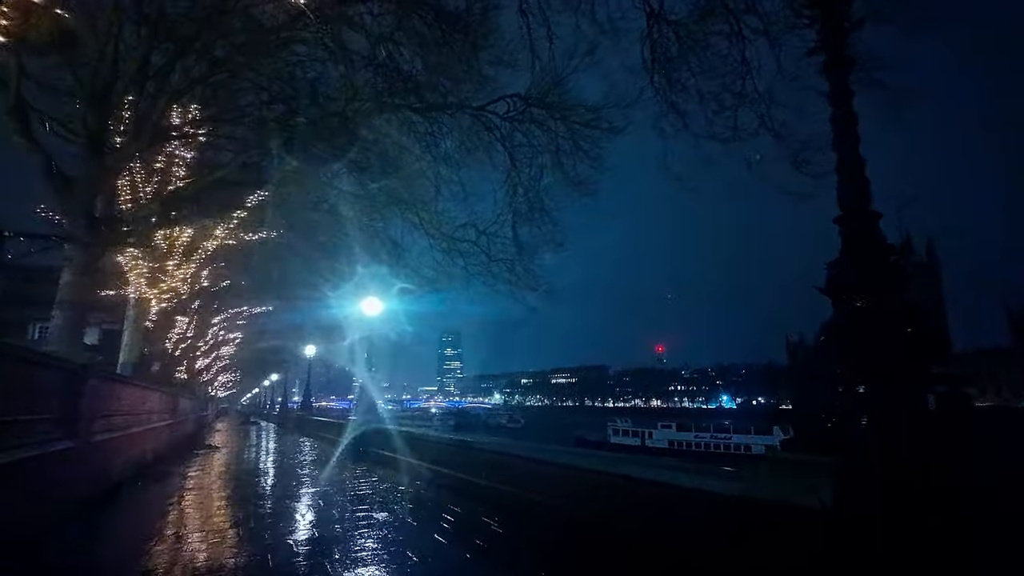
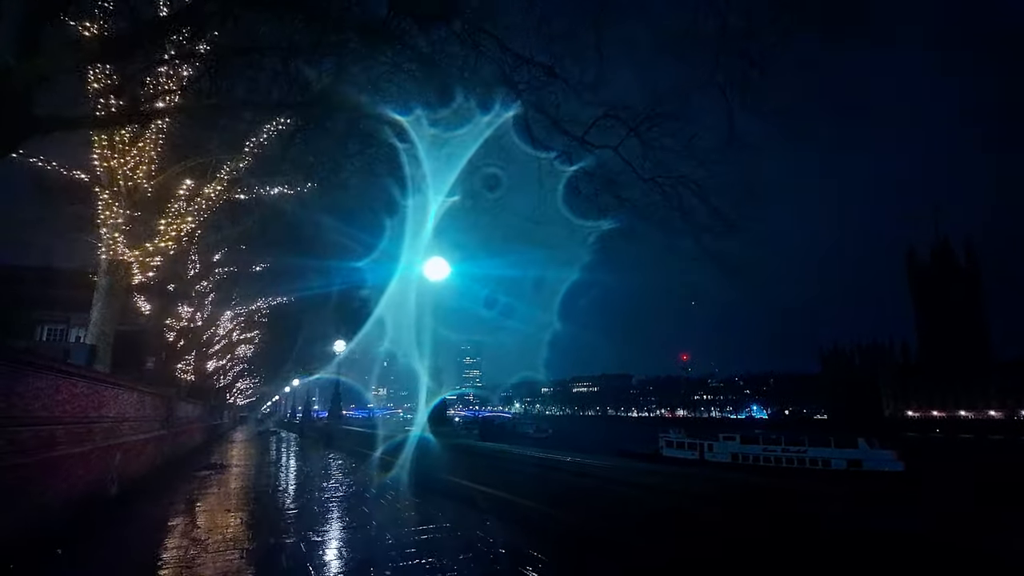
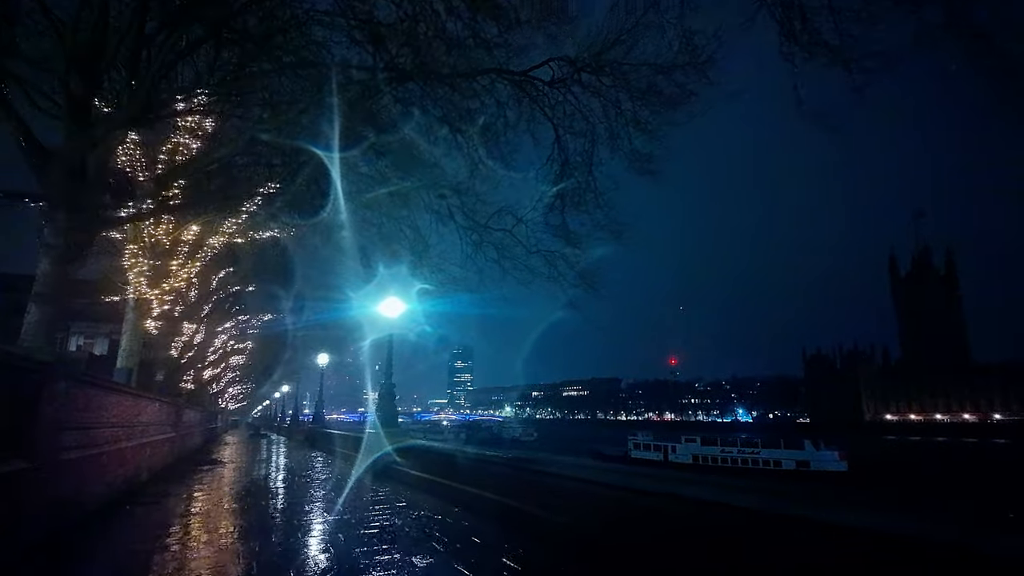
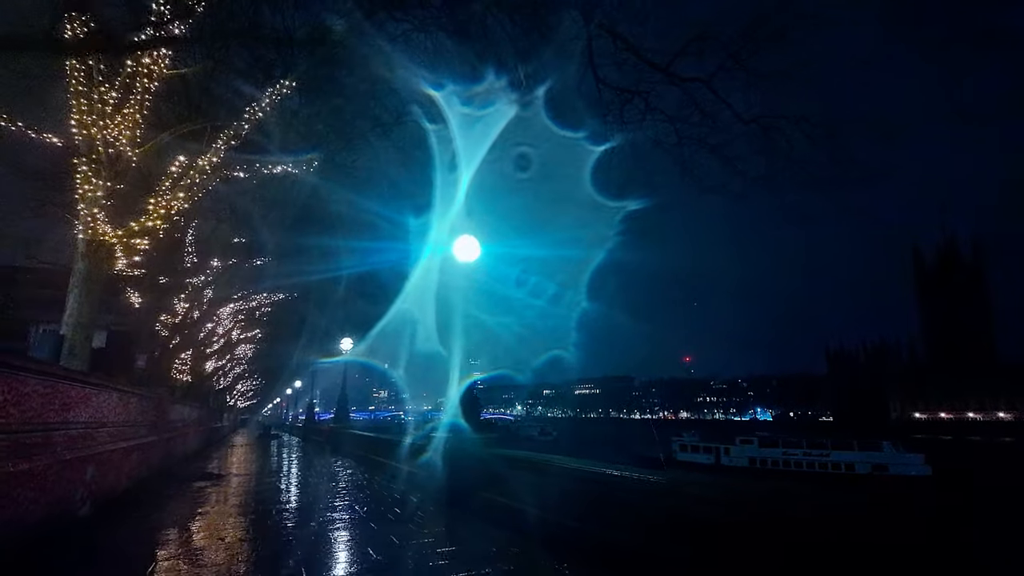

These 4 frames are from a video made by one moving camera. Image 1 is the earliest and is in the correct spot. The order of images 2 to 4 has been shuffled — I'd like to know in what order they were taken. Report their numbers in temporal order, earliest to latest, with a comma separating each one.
3, 2, 4
